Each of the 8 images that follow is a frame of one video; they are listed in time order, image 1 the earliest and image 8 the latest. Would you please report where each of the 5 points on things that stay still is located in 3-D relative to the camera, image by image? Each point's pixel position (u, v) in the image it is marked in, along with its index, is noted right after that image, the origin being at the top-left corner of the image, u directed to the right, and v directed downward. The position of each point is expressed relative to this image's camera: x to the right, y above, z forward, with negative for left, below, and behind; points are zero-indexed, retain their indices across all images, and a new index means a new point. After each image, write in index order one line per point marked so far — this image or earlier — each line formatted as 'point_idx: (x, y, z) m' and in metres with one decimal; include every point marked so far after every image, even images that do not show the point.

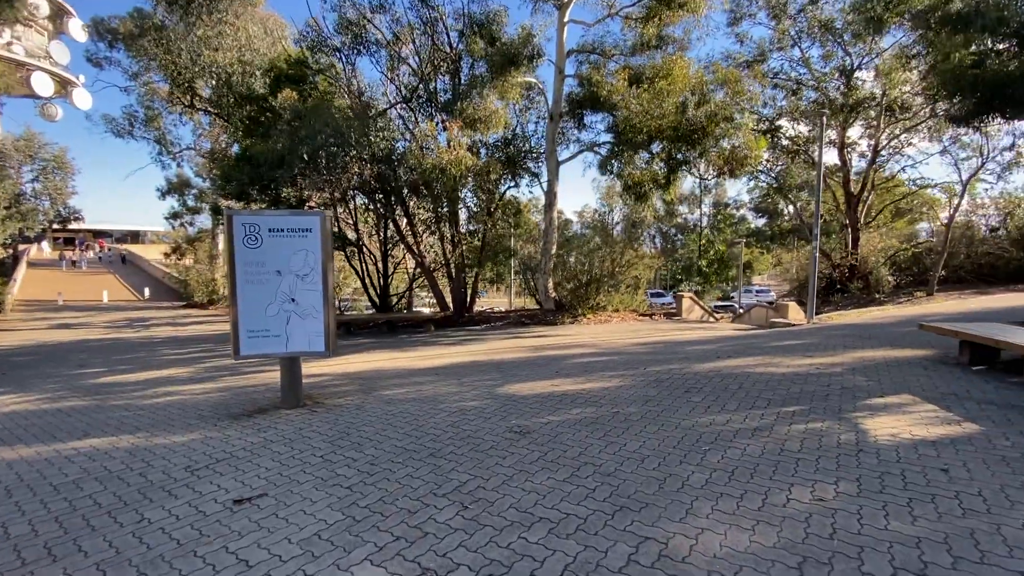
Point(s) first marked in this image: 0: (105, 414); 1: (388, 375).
0: (-5.6, -1.7, +6.6) m
1: (-2.0, -1.4, +7.8) m
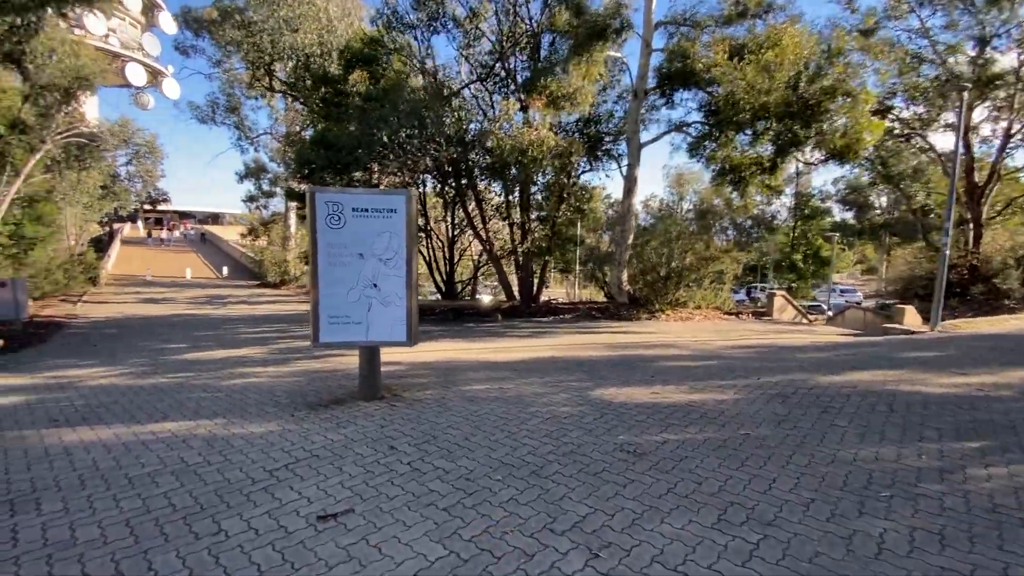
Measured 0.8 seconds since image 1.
0: (-4.4, -1.4, +6.5) m
1: (-0.7, -1.2, +7.3) m
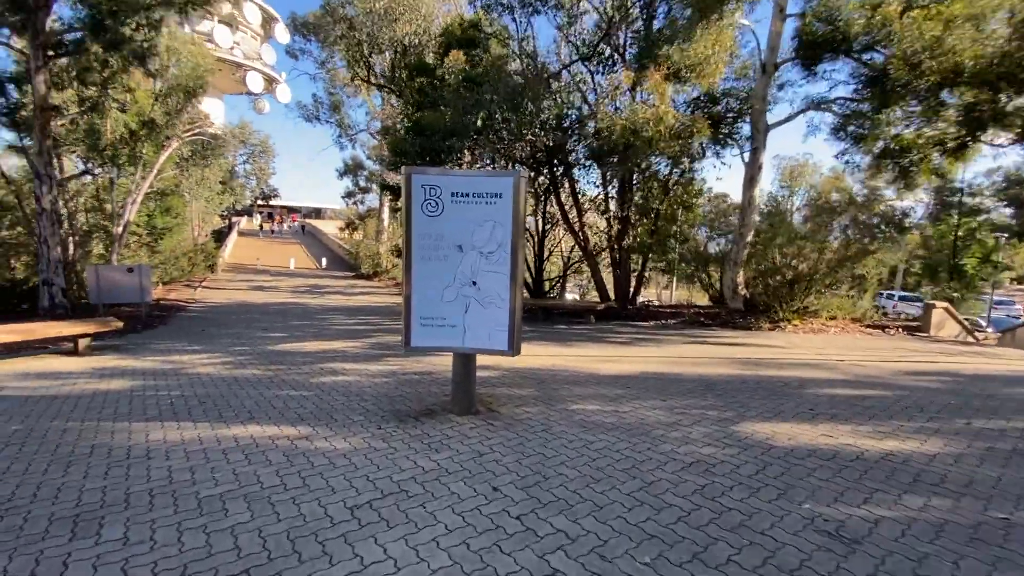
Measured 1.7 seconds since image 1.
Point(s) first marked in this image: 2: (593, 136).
0: (-3.1, -1.3, +6.2) m
1: (+0.7, -1.2, +6.3) m
2: (+1.6, +2.9, +9.4) m
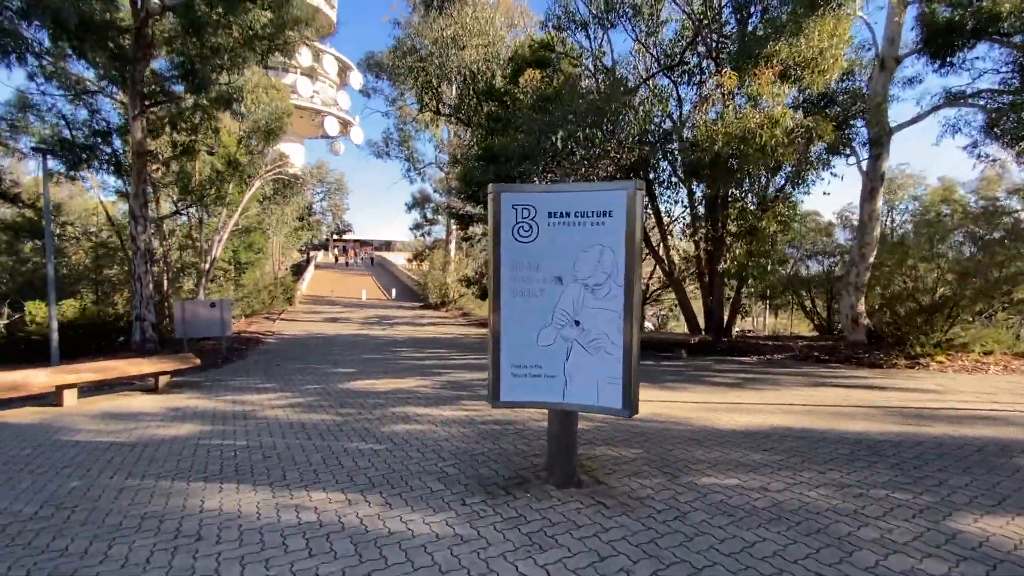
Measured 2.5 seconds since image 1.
0: (-2.0, -1.8, +5.6) m
1: (+1.8, -1.6, +5.2) m
2: (+3.1, +2.4, +8.3) m
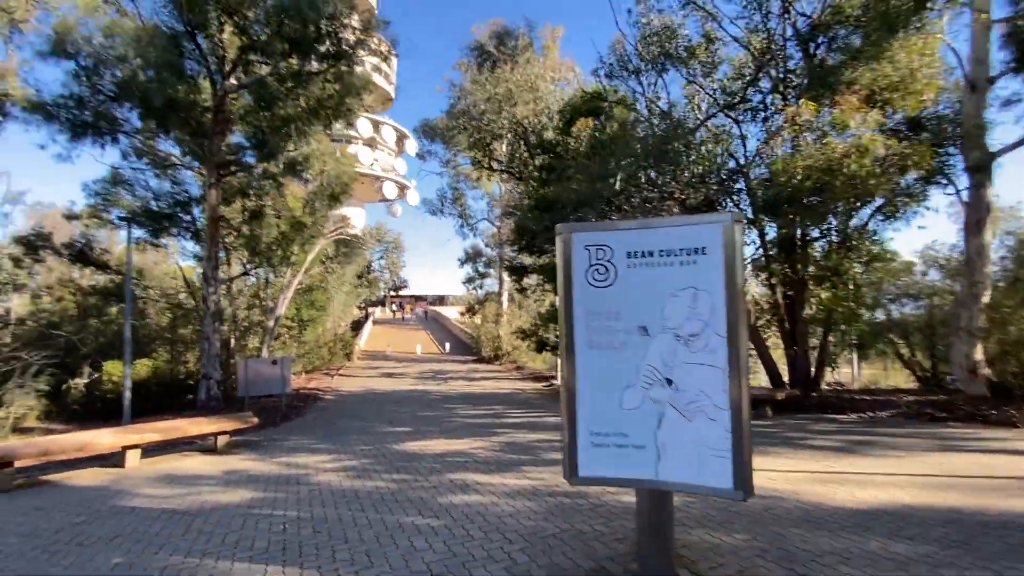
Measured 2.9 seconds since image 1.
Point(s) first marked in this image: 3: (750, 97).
0: (-1.2, -2.4, +5.0) m
1: (+2.5, -2.1, +4.3) m
2: (+4.0, +1.6, +7.7) m
3: (+4.9, +4.0, +9.9) m
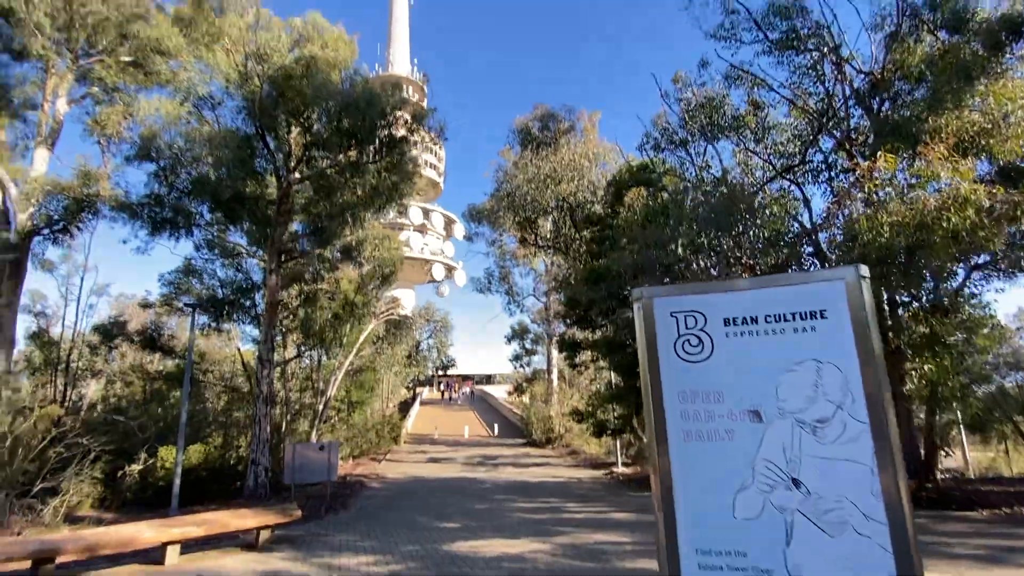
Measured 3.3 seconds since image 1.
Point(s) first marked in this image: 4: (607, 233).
0: (-0.6, -3.1, +4.2) m
1: (+3.0, -2.5, +3.2) m
2: (+4.8, +0.6, +7.0) m
3: (+5.9, +2.6, +9.5) m
4: (+2.4, +1.4, +12.3) m
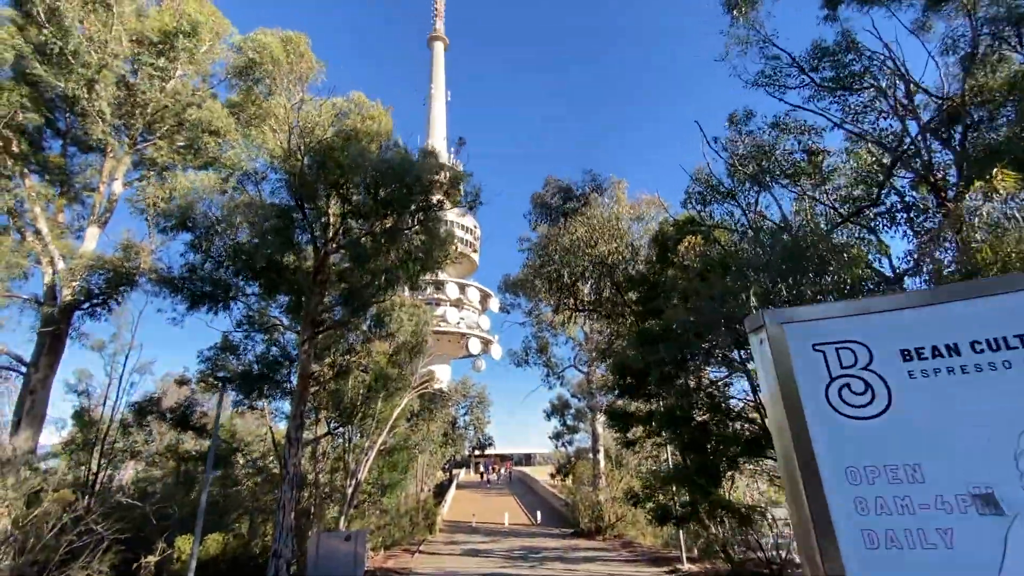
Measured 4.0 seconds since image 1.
0: (-0.1, -3.4, +3.0) m
1: (+3.4, -2.6, +1.8) m
2: (+5.4, 0.0, +5.9) m
3: (+6.6, +1.7, +8.6) m
4: (+3.3, -0.1, +11.4) m
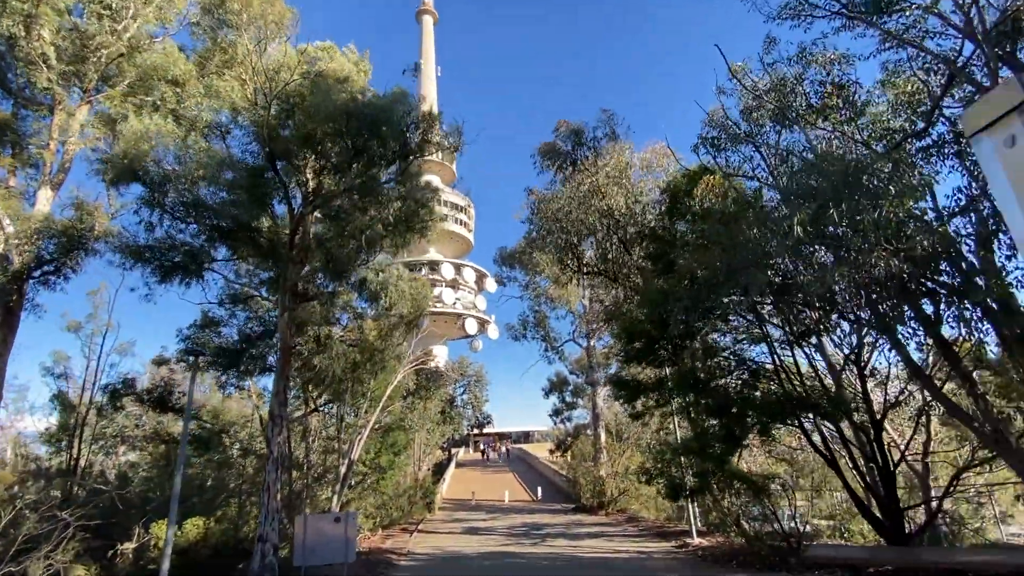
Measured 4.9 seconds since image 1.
0: (-0.1, -2.8, +2.1) m
1: (+3.5, -2.0, +0.9) m
2: (+5.3, +0.8, +4.9) m
3: (+6.5, +2.5, +7.6) m
4: (+3.3, +0.9, +10.4) m
